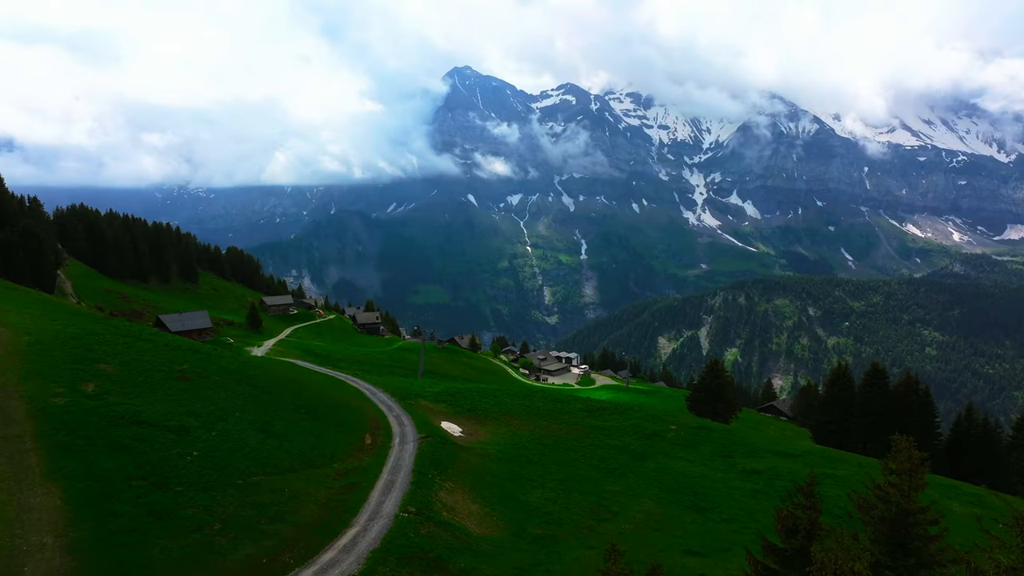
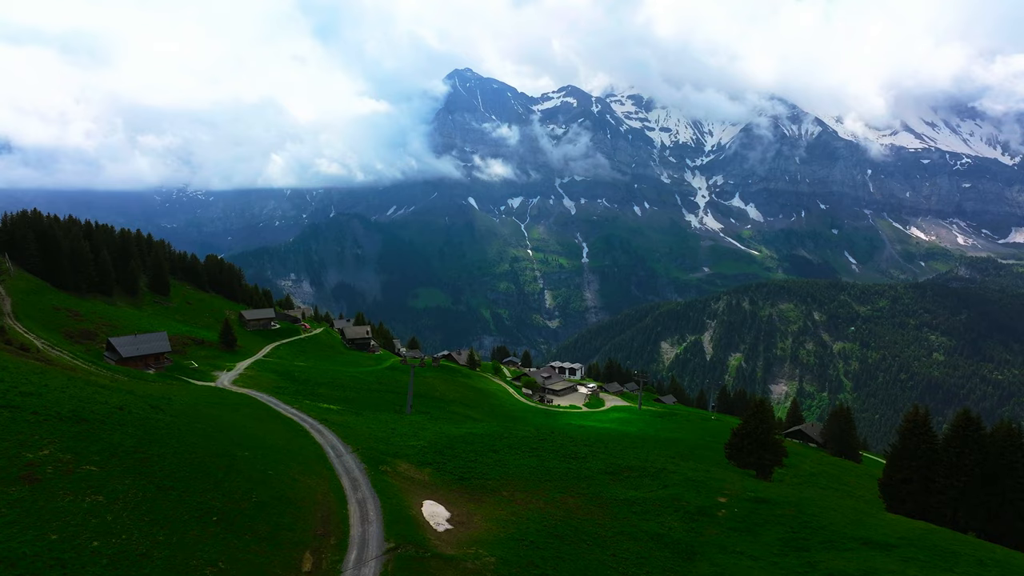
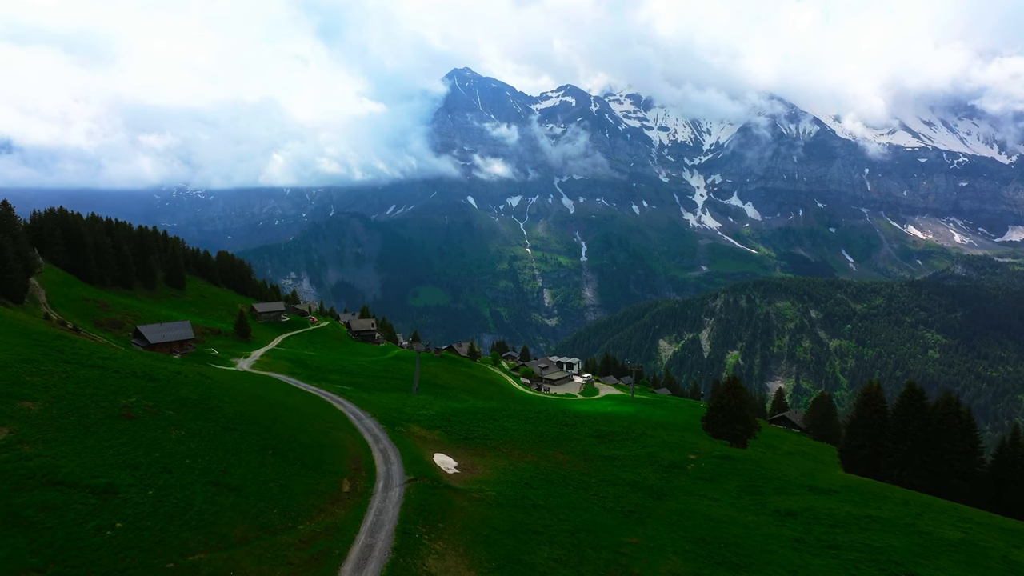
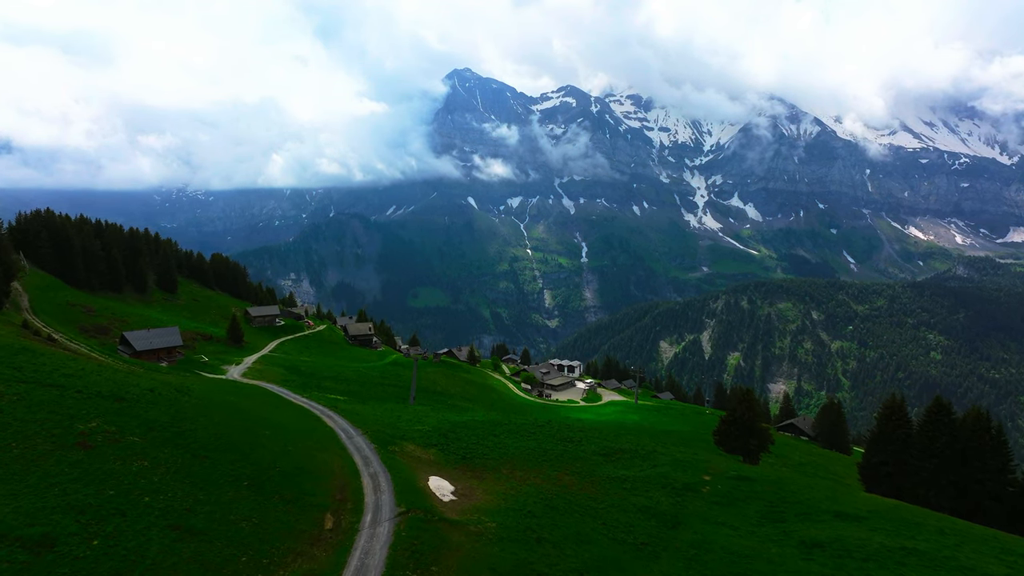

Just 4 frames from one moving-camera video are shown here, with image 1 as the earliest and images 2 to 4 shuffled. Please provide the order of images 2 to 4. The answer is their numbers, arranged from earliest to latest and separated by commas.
3, 4, 2
